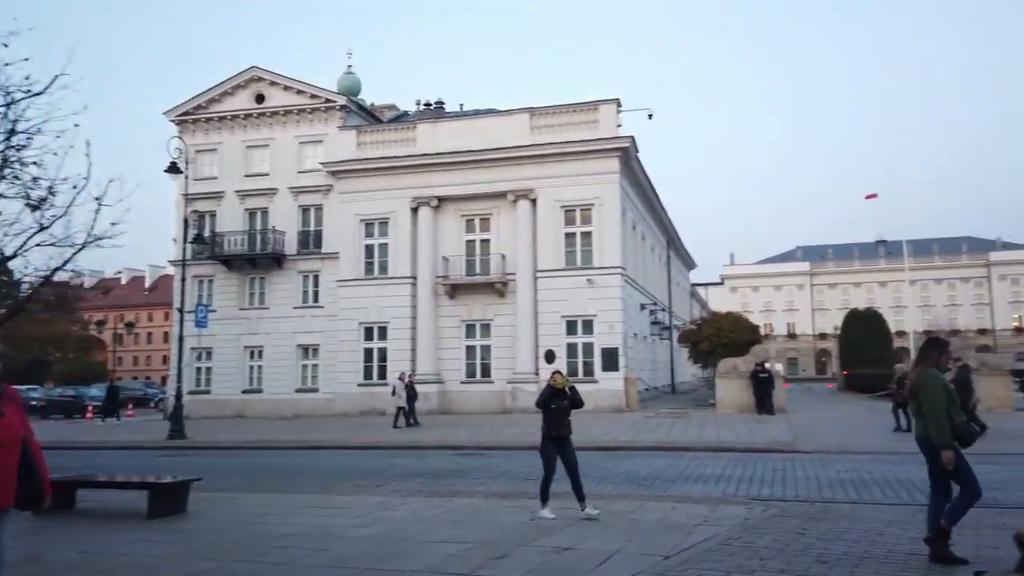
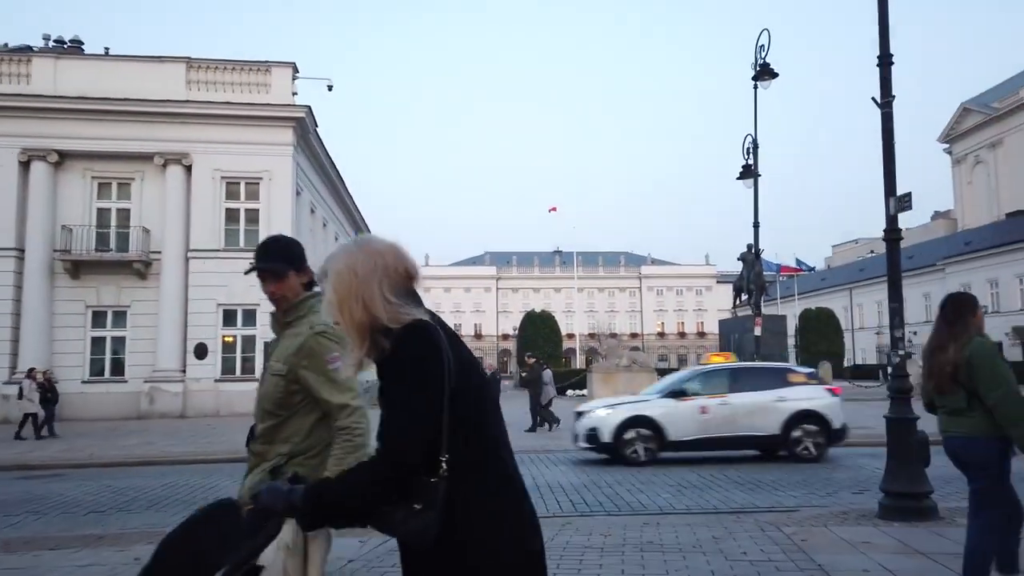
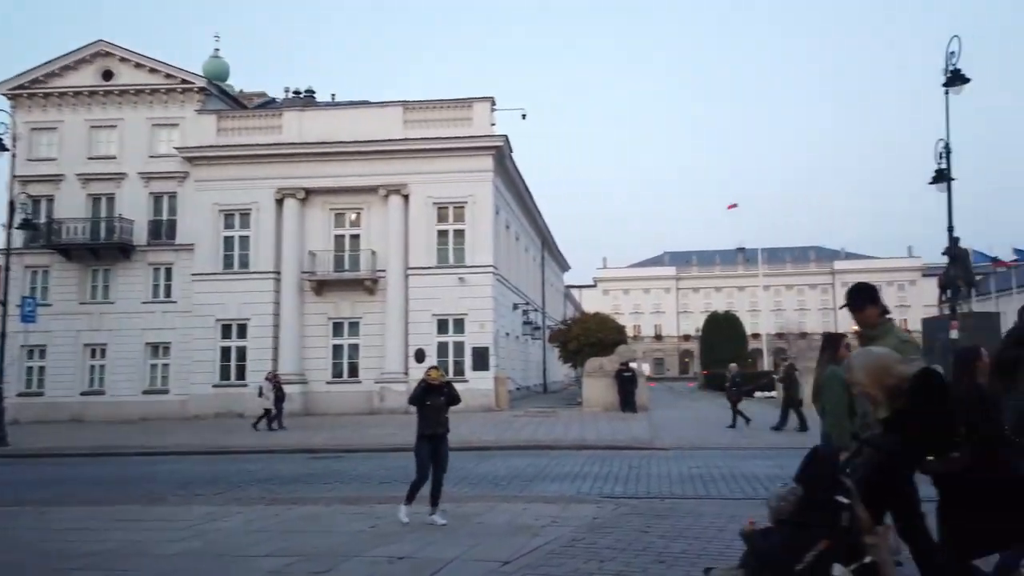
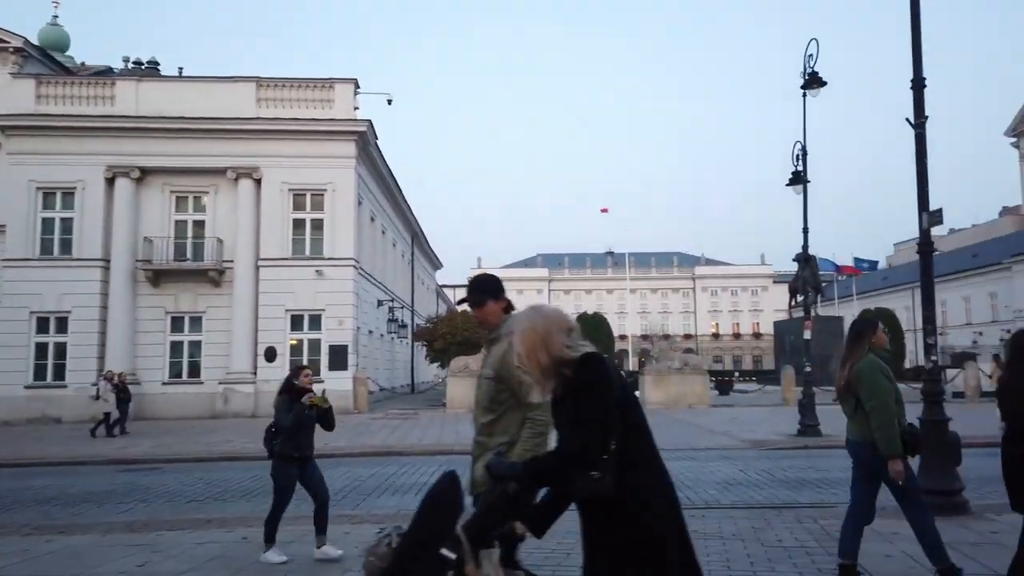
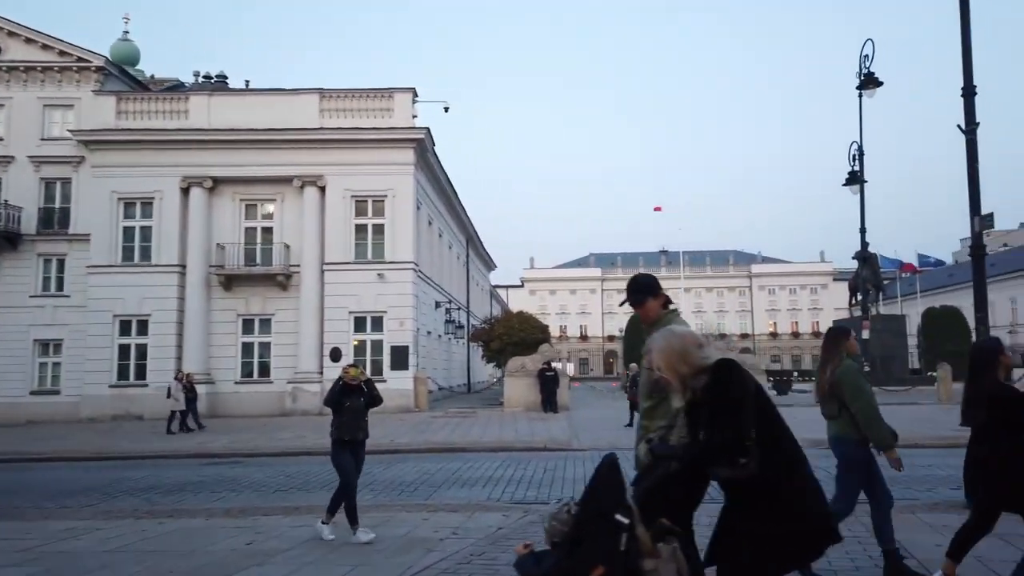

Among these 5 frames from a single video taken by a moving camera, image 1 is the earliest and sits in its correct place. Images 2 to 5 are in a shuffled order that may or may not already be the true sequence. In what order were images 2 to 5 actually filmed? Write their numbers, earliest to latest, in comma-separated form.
3, 5, 4, 2
